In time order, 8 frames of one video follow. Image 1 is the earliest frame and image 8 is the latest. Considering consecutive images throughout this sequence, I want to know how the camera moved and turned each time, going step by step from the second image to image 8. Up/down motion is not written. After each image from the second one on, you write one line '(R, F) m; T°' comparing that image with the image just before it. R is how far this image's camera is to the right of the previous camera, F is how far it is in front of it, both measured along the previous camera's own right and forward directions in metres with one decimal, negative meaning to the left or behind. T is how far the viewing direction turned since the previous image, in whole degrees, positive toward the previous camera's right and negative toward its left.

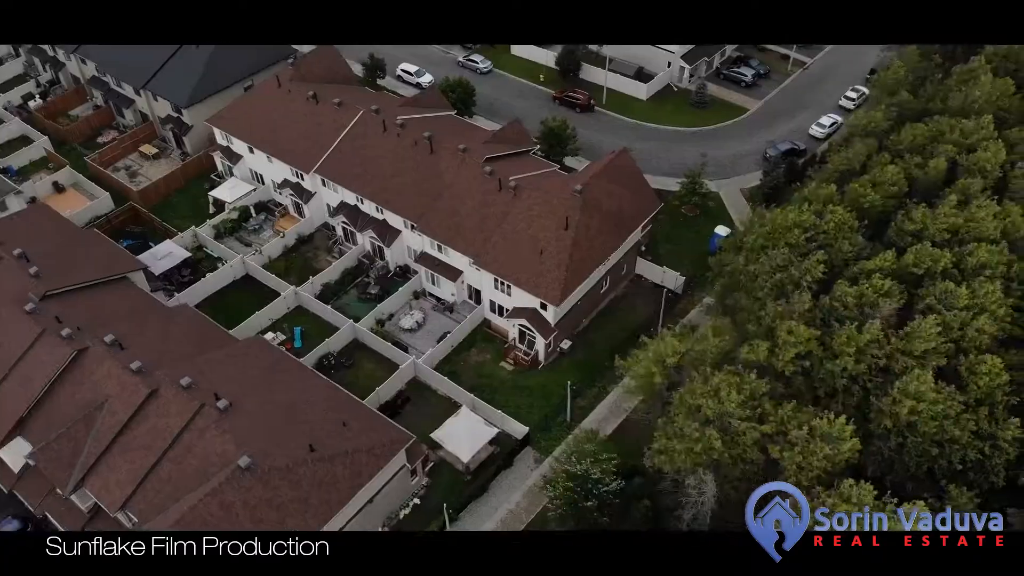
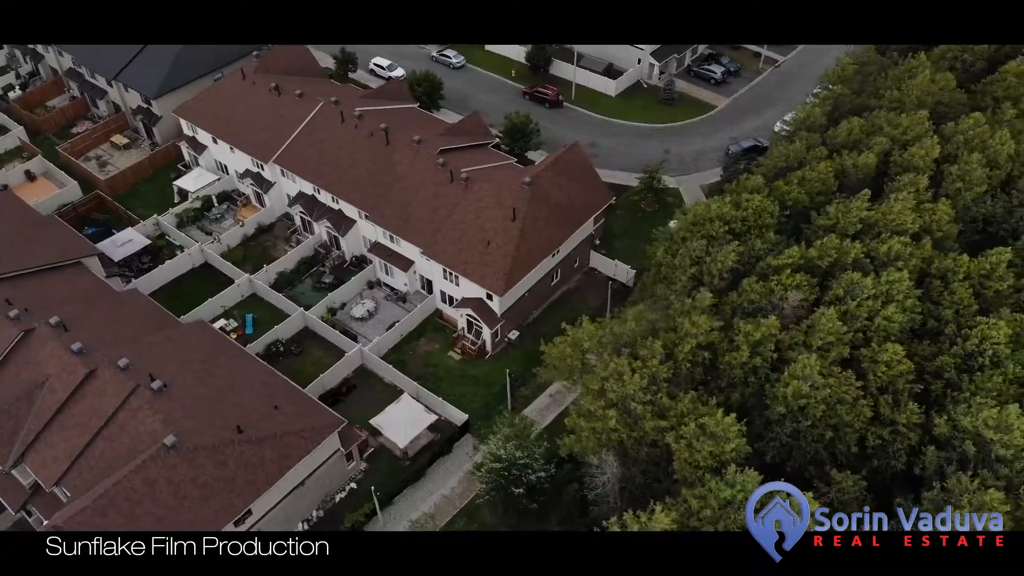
(+2.5, -0.3) m; -1°
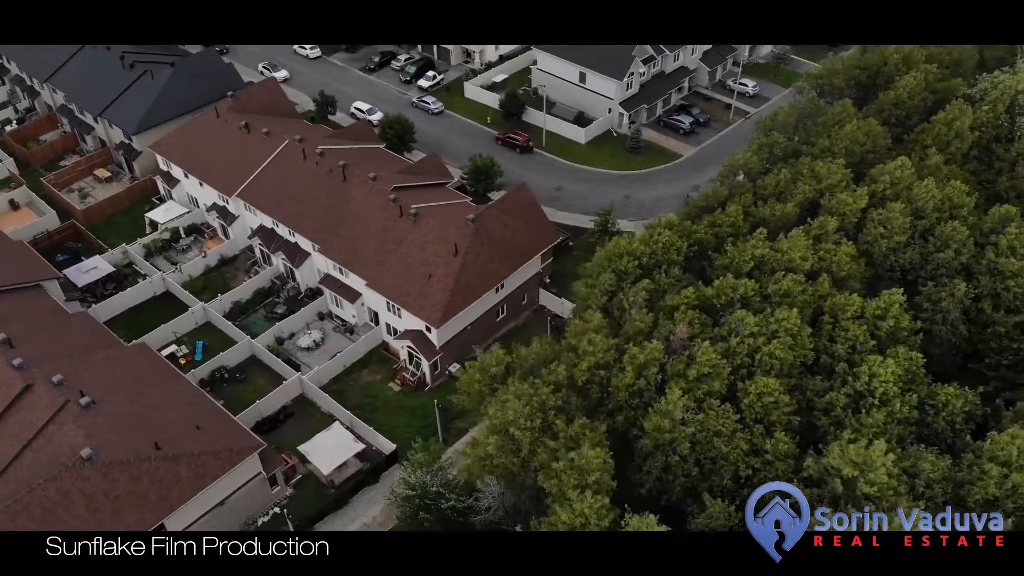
(+3.3, -0.5) m; -2°
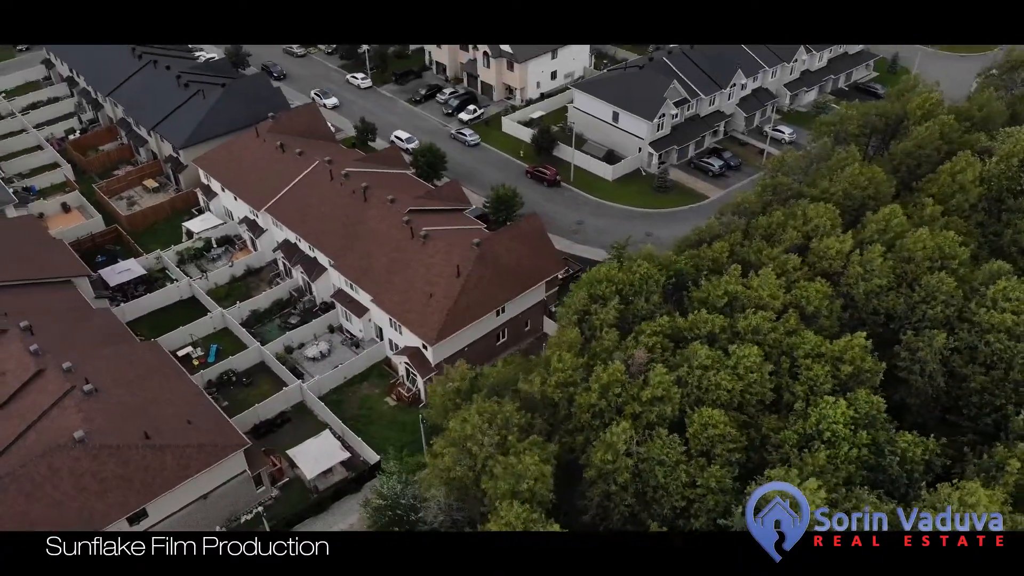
(+2.7, -0.5) m; -5°
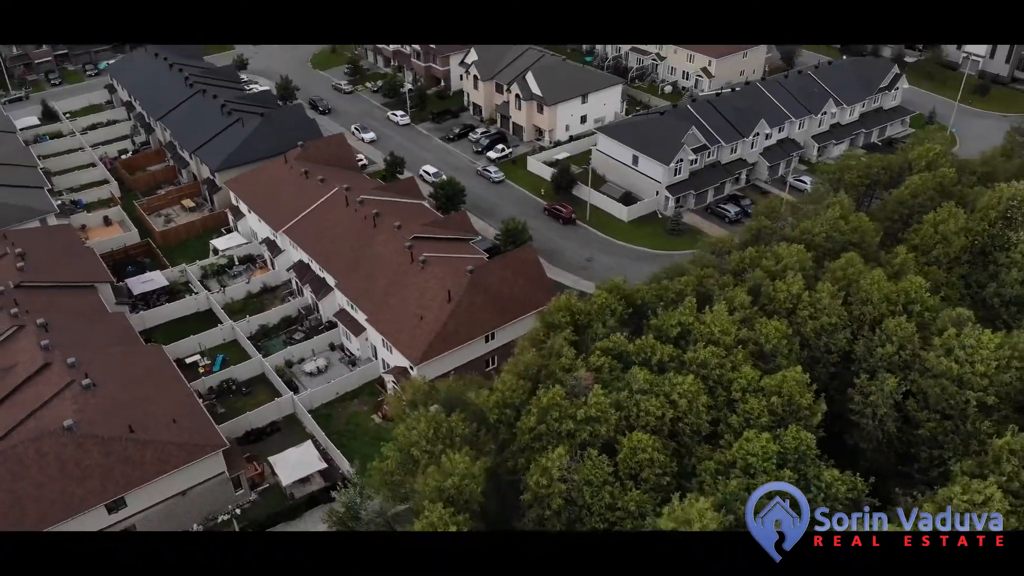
(+3.1, -0.7) m; -5°
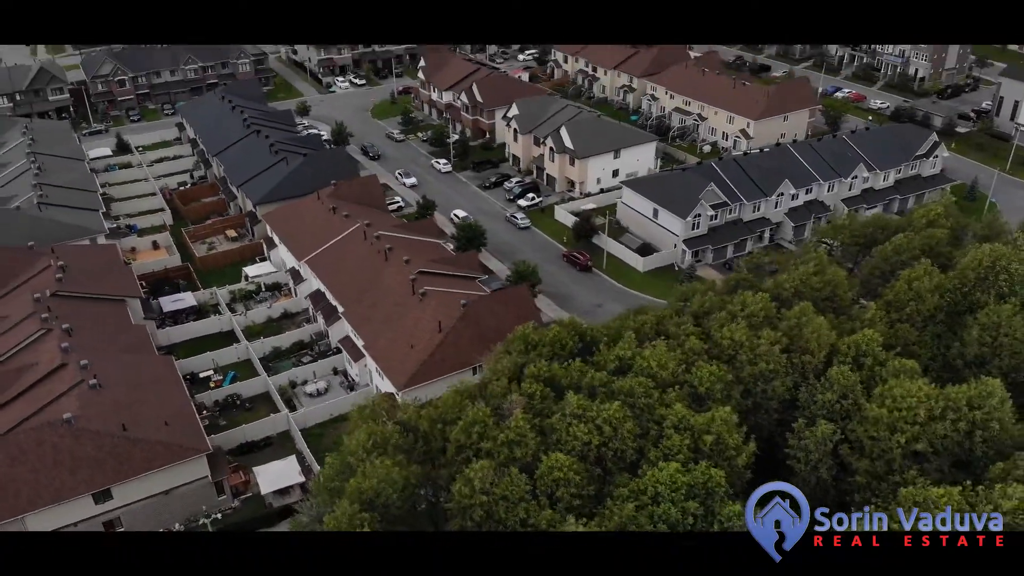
(+3.9, -0.9) m; -6°
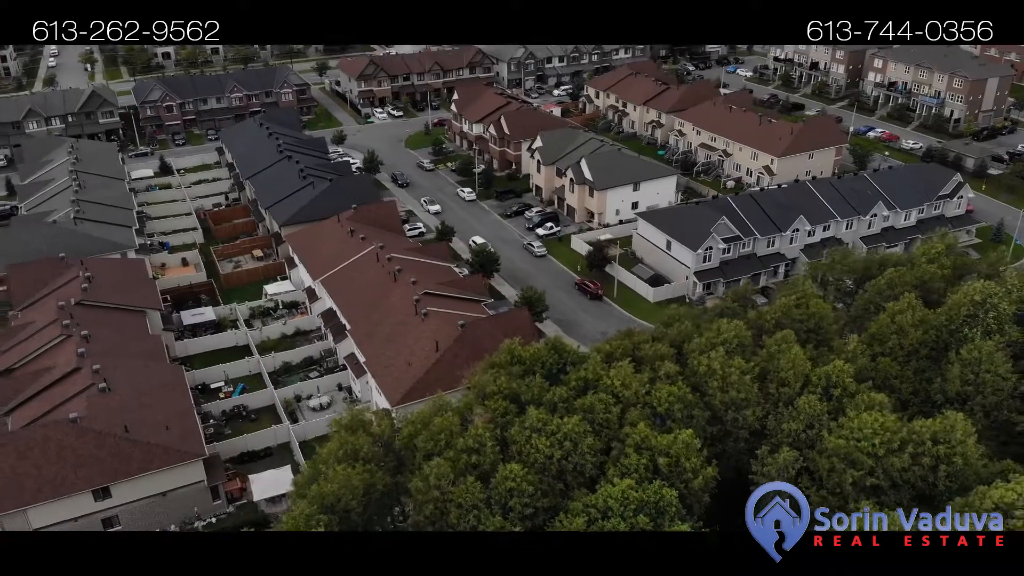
(+2.3, -0.6) m; -4°
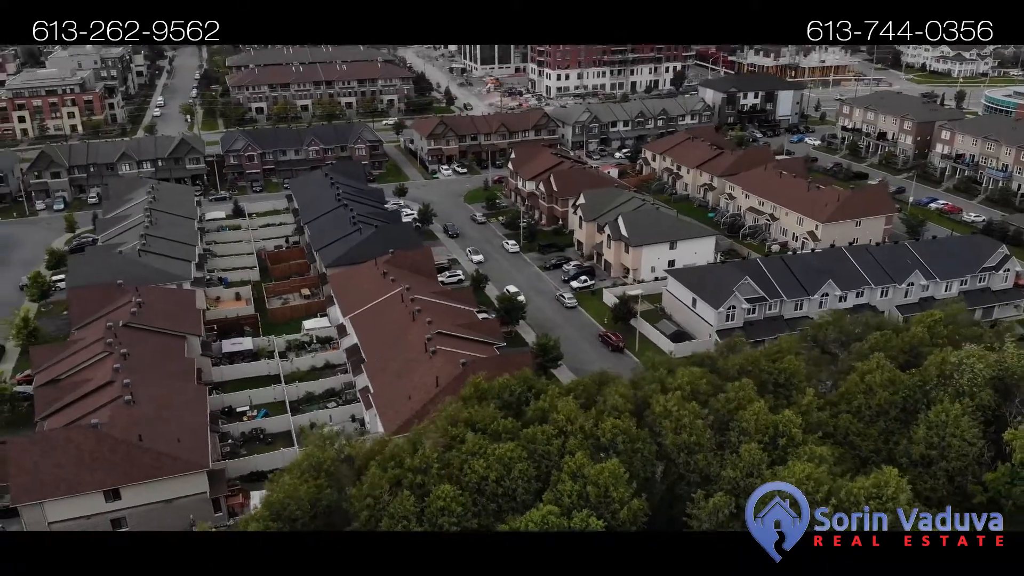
(+4.3, -1.2) m; -7°
